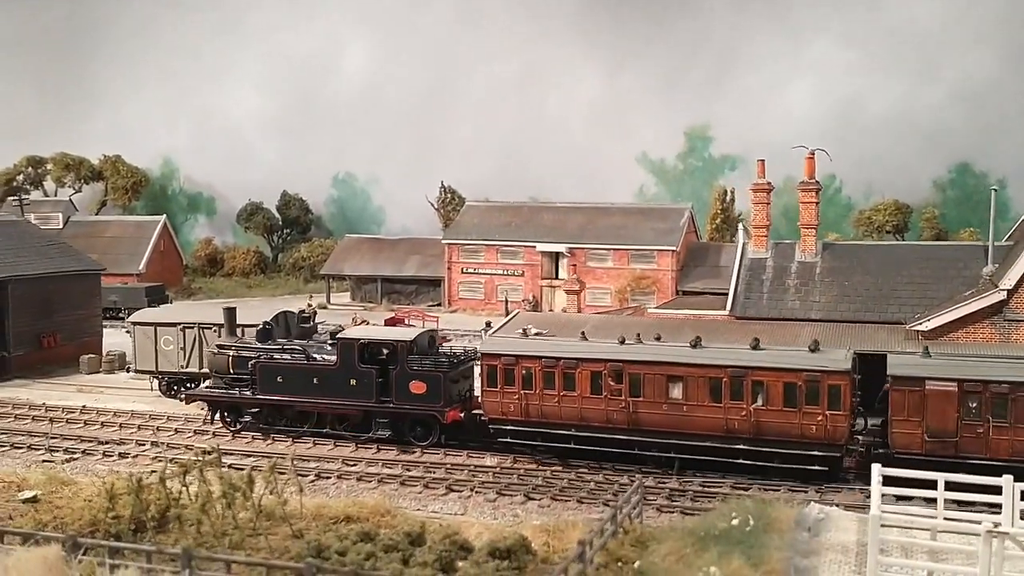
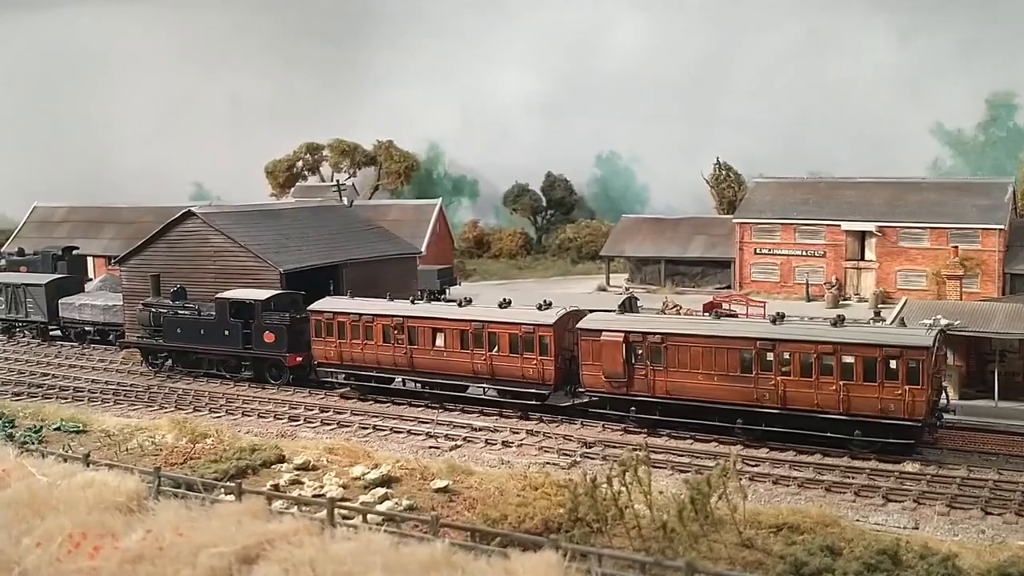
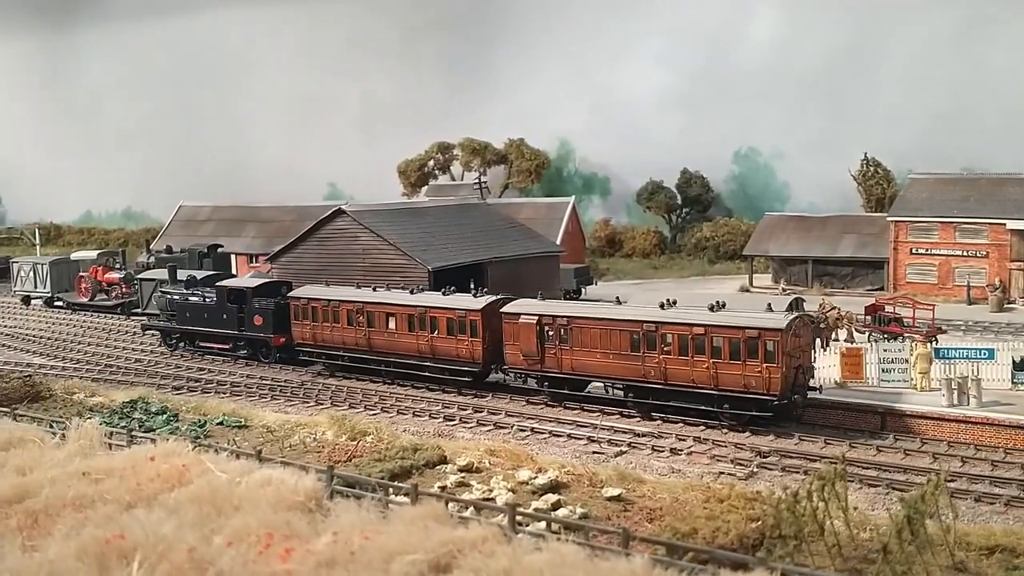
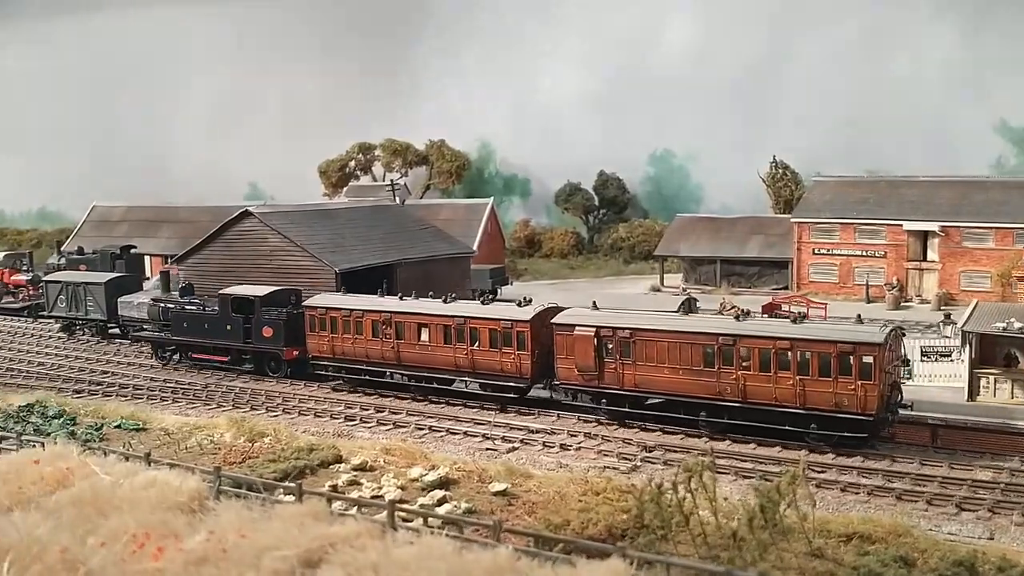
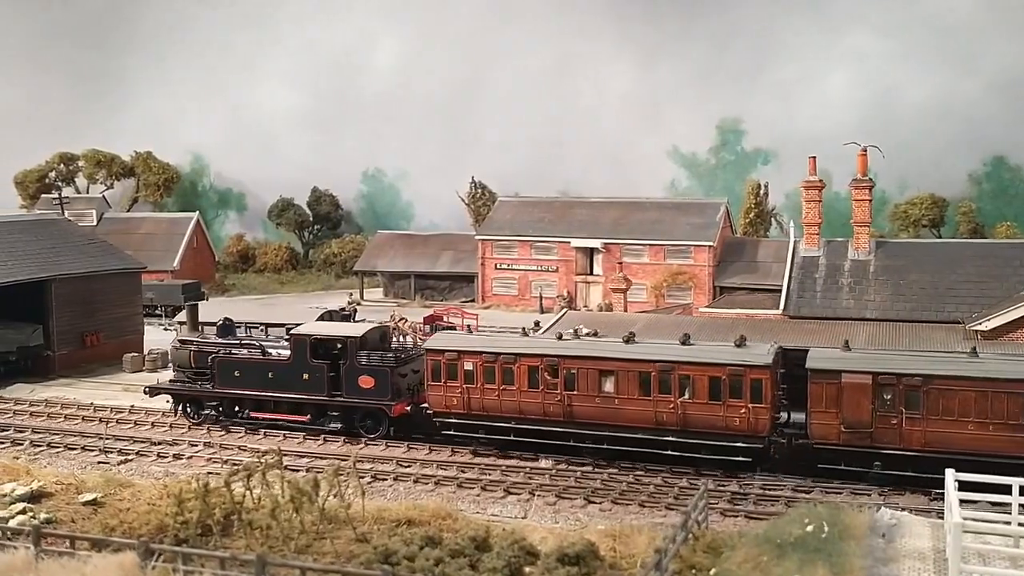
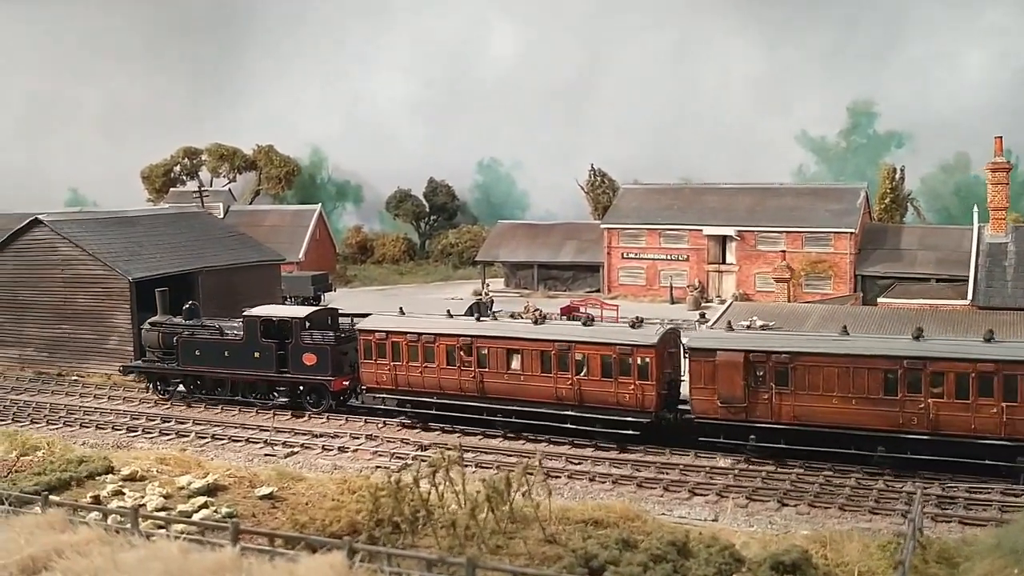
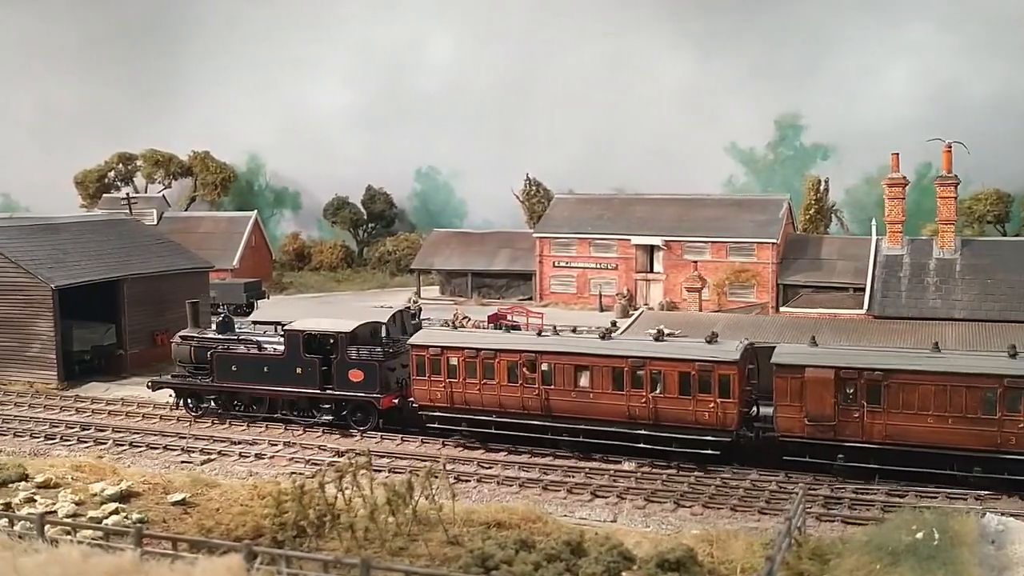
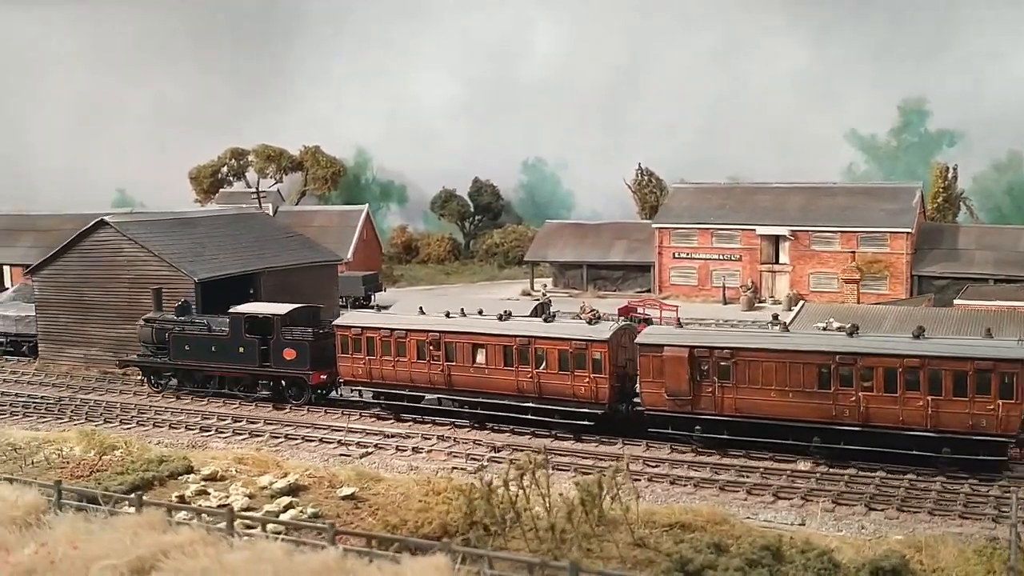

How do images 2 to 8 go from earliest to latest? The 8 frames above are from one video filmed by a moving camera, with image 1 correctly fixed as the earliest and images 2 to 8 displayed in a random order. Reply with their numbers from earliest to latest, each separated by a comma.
5, 7, 6, 8, 2, 4, 3
